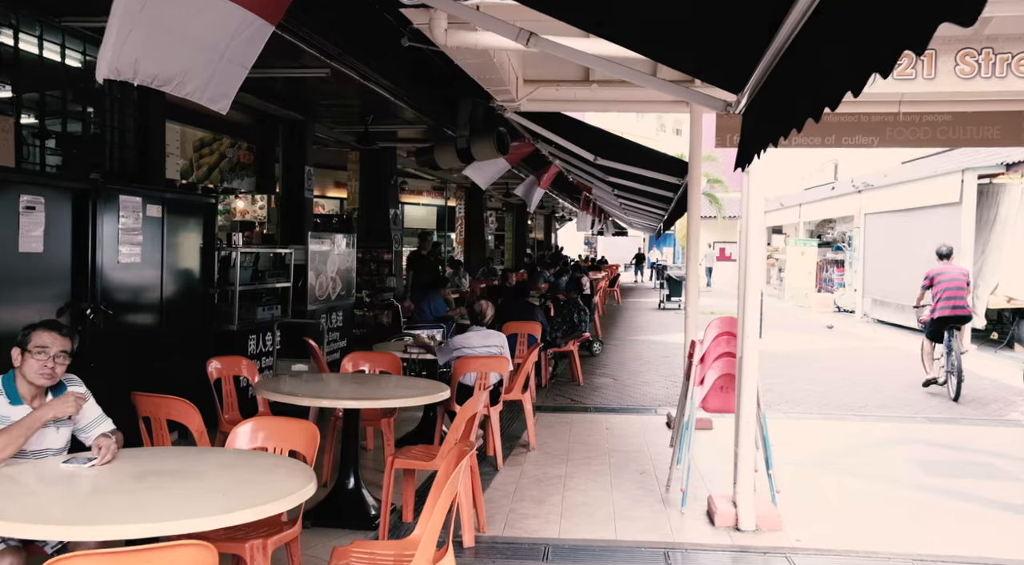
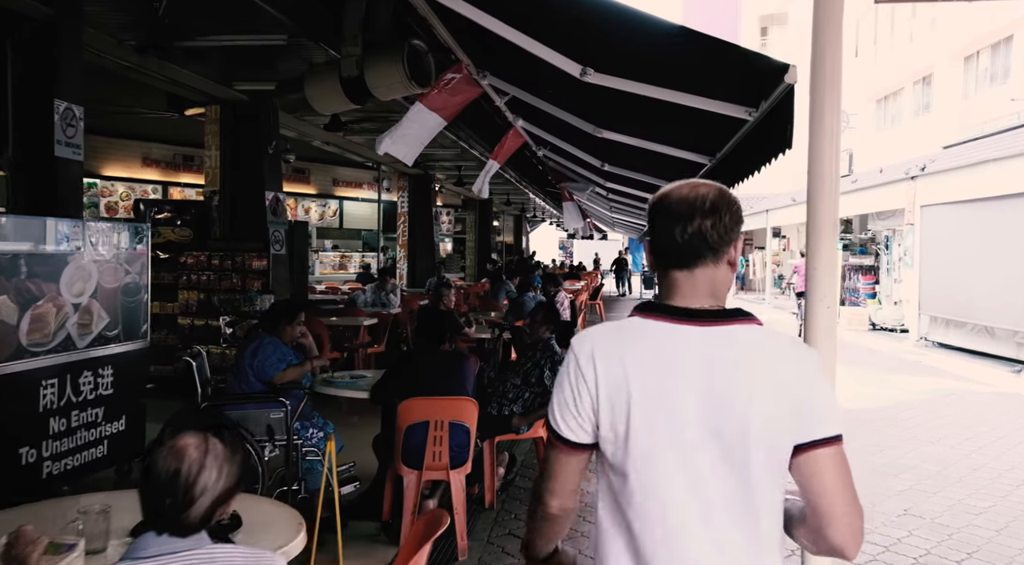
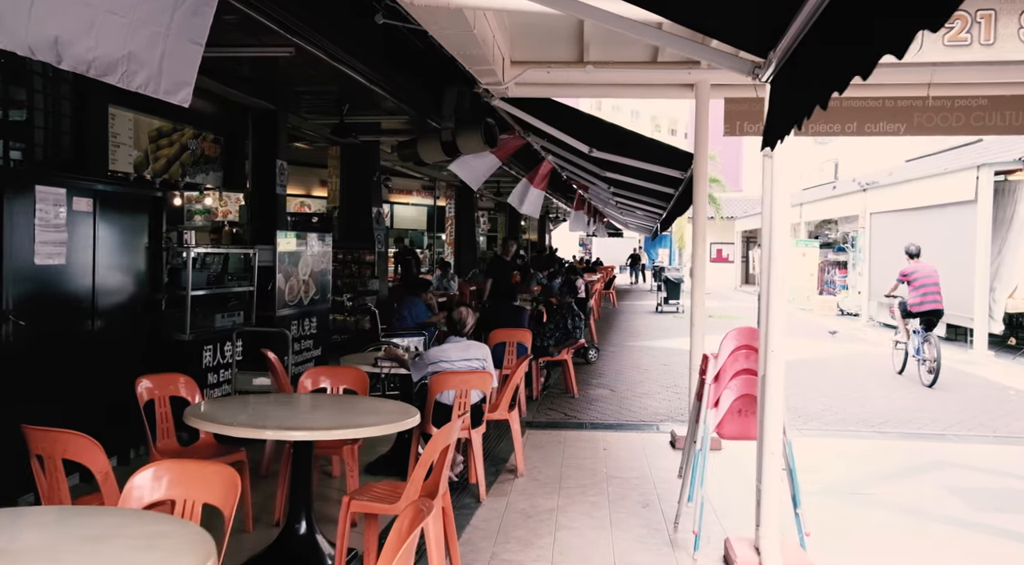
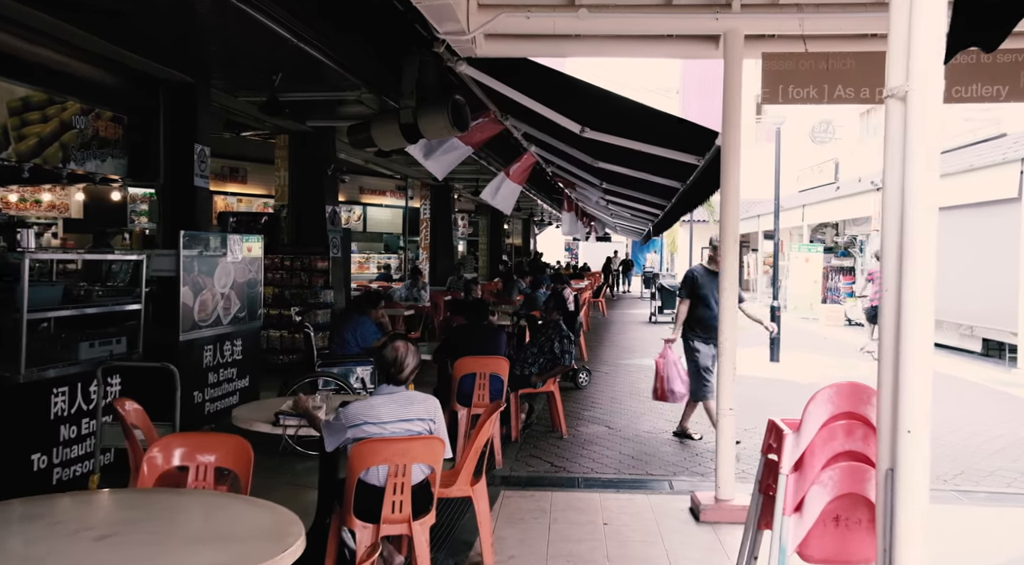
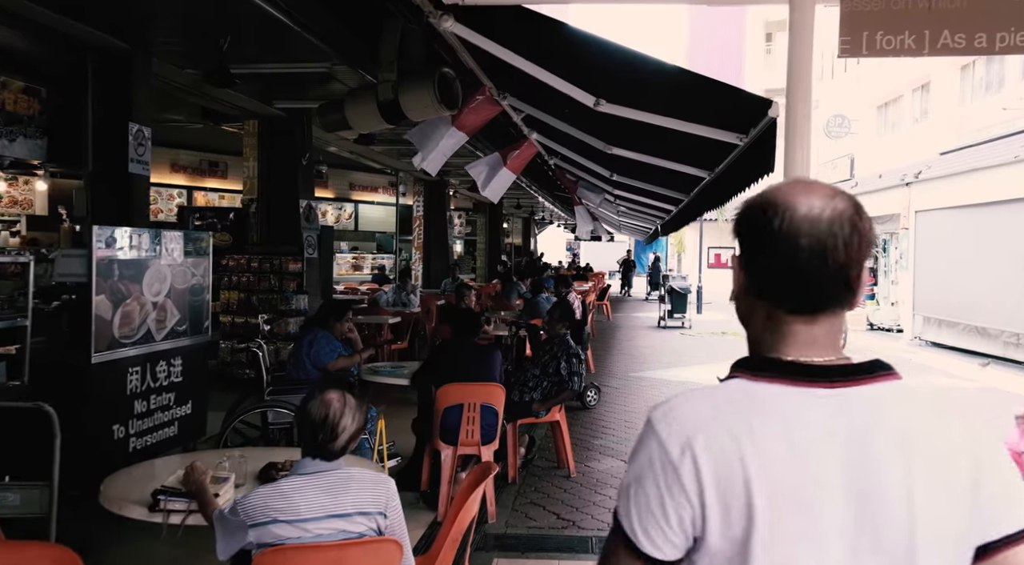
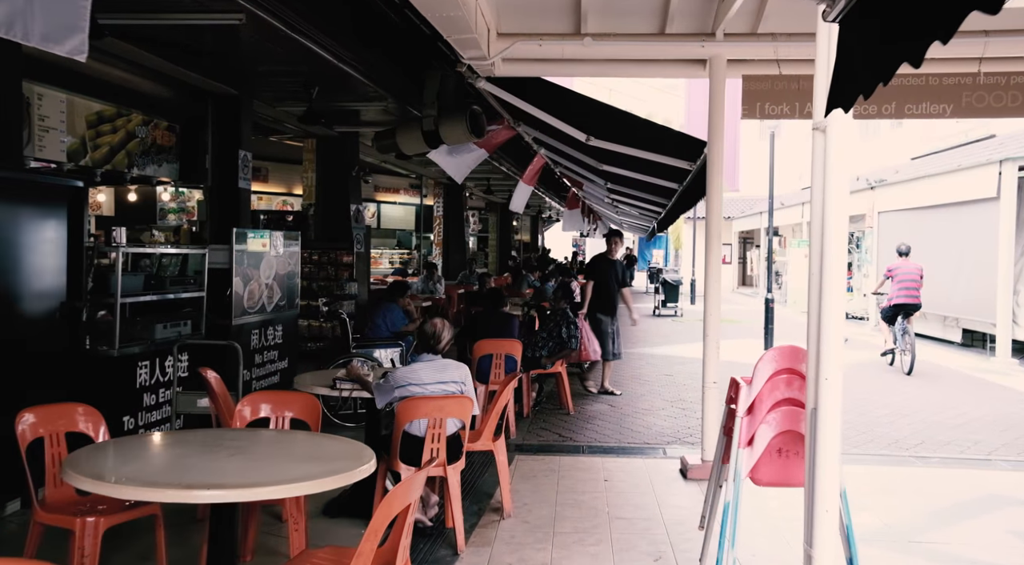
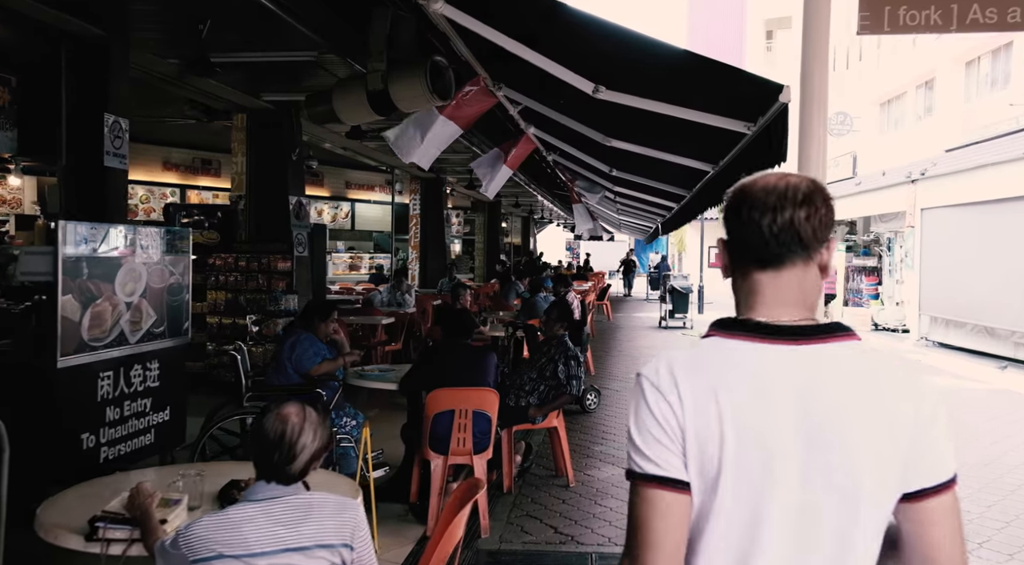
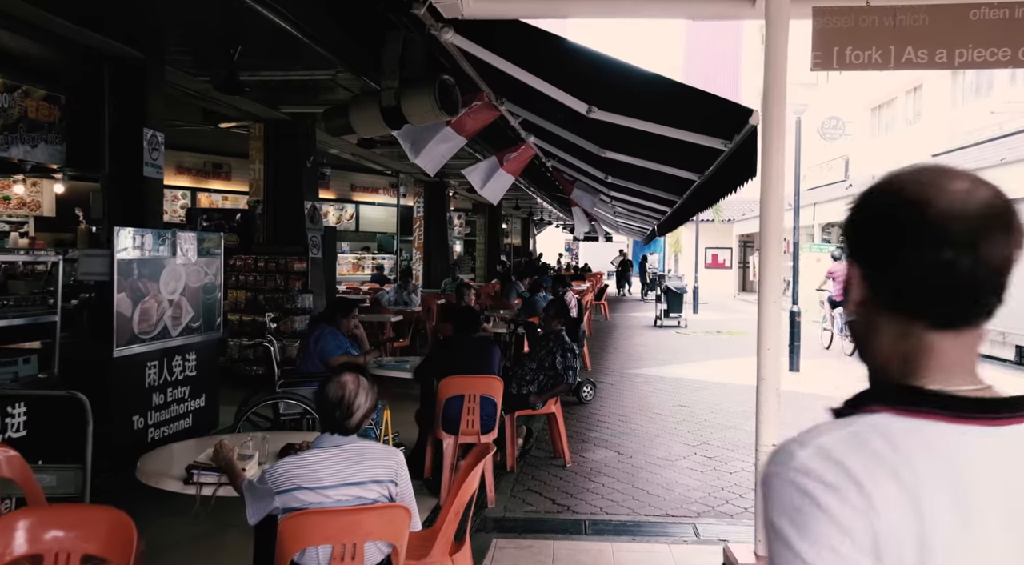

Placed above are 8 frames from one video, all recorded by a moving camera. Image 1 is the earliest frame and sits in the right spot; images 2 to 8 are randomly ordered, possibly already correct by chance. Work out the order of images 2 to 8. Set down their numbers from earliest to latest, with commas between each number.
3, 6, 4, 8, 5, 7, 2
